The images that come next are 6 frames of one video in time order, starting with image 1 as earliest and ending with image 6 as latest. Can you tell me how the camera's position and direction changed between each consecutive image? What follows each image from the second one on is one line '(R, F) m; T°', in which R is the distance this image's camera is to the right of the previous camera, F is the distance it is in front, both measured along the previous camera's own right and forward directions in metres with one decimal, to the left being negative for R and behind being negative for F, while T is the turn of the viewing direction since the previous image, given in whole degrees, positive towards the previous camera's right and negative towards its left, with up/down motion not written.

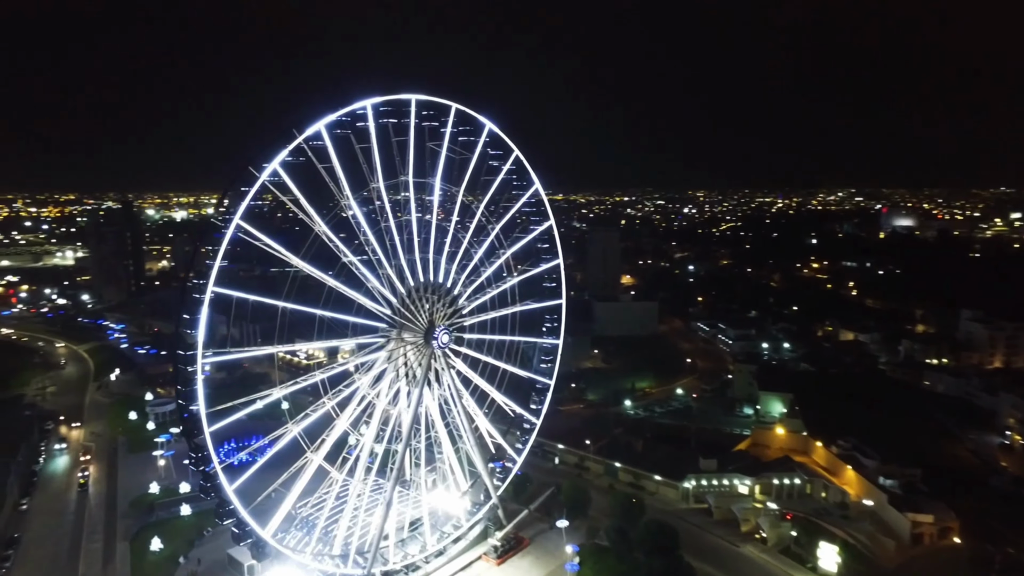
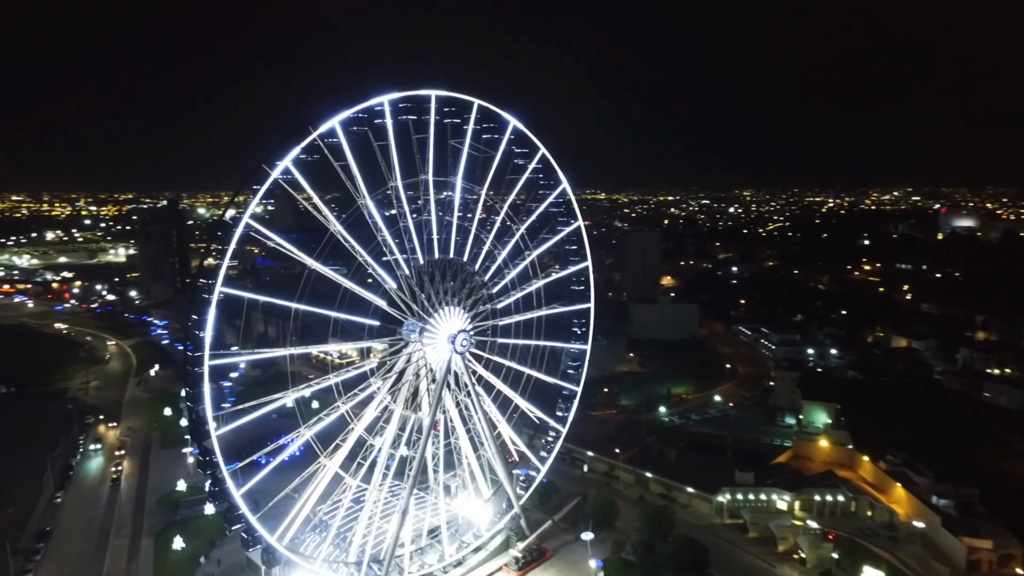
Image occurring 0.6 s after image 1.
(+0.2, +0.3) m; -4°
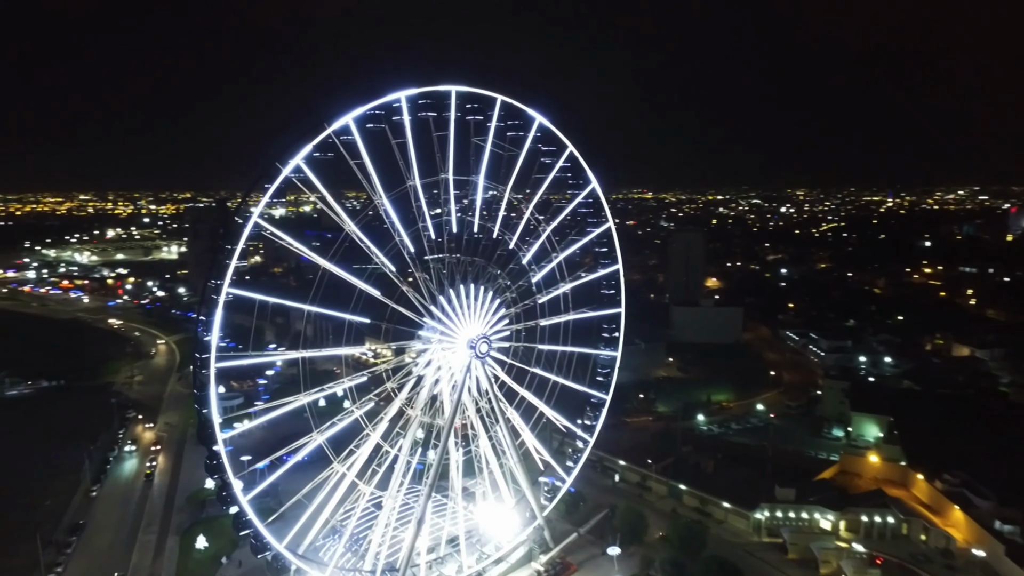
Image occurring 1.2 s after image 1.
(+0.2, +0.3) m; -4°
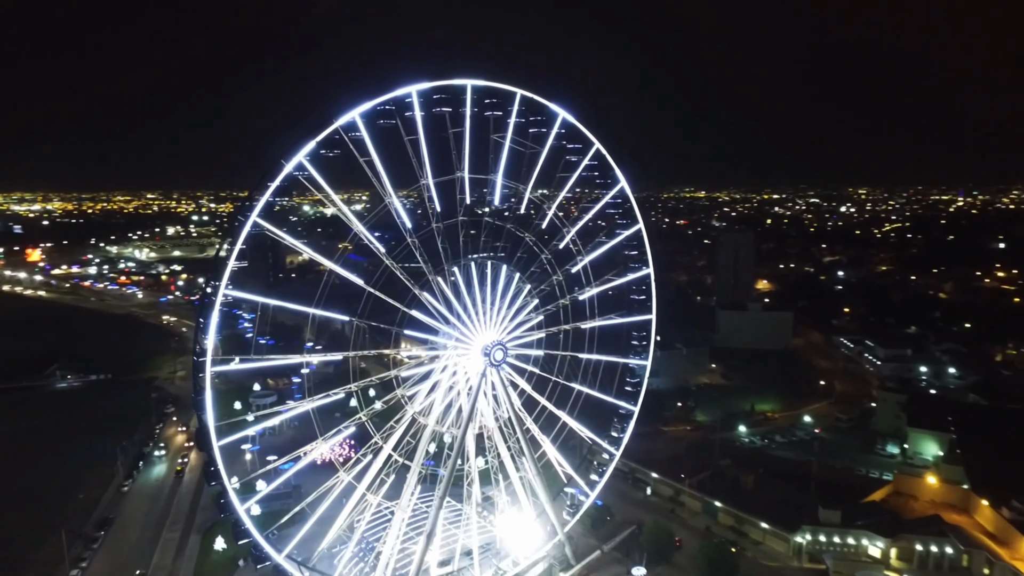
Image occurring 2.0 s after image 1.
(+0.3, +0.4) m; -4°
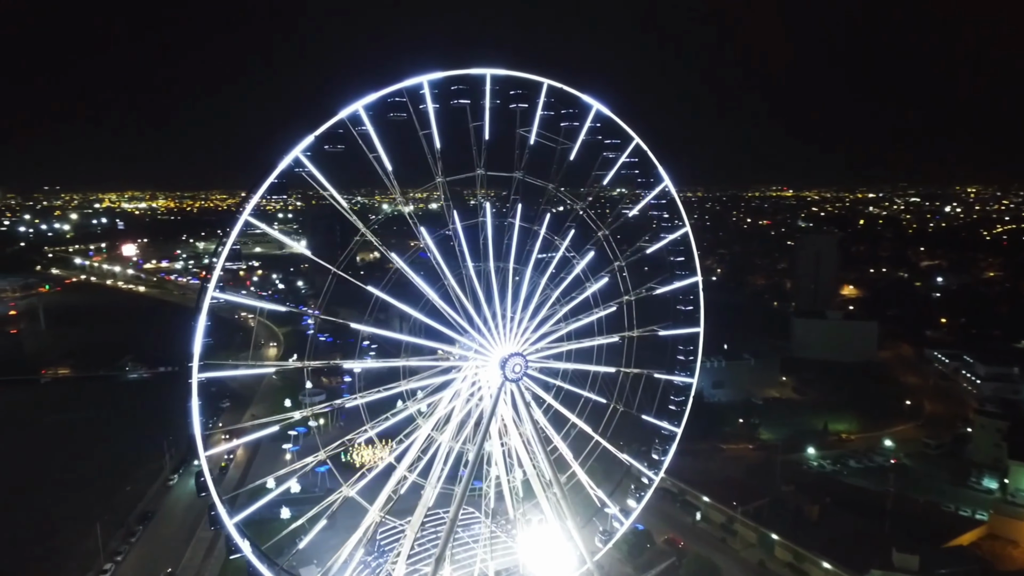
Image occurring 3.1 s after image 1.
(+0.5, +0.5) m; -7°
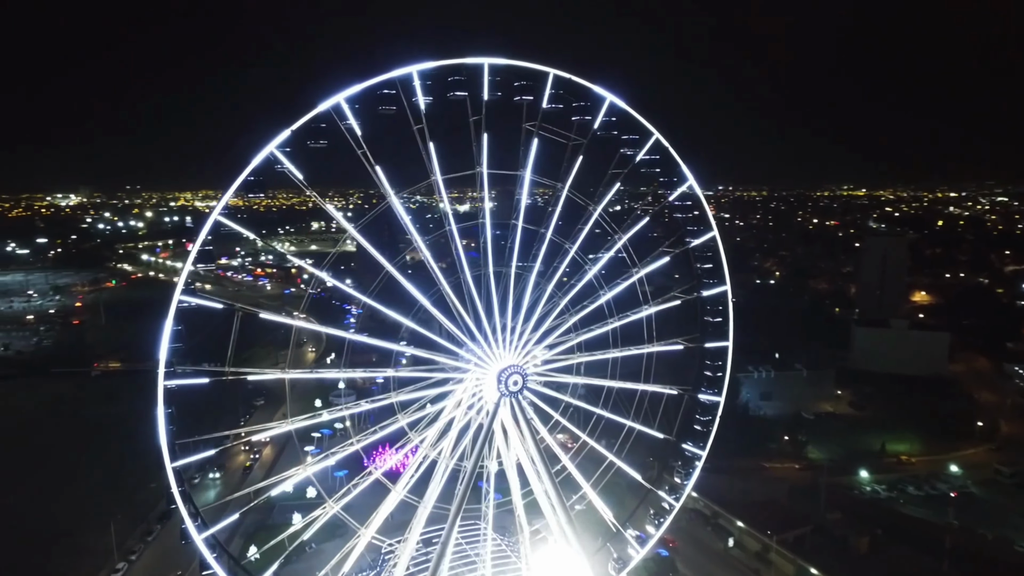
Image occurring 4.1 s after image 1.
(+0.5, +0.5) m; -5°
